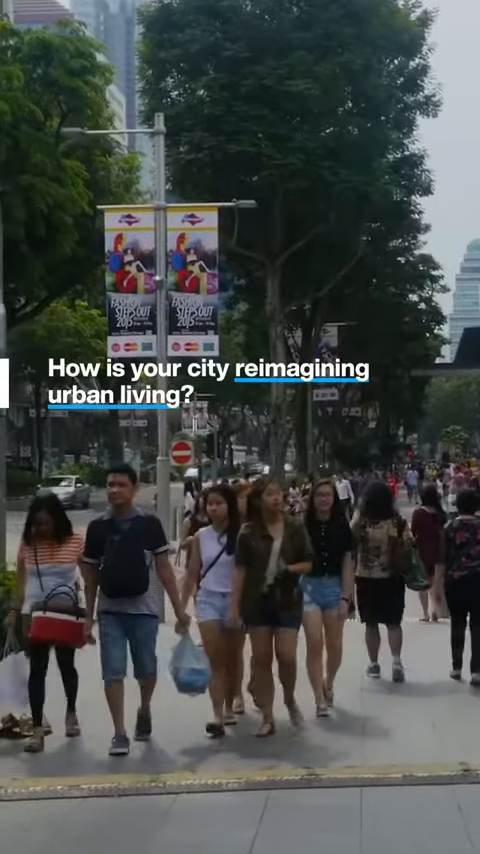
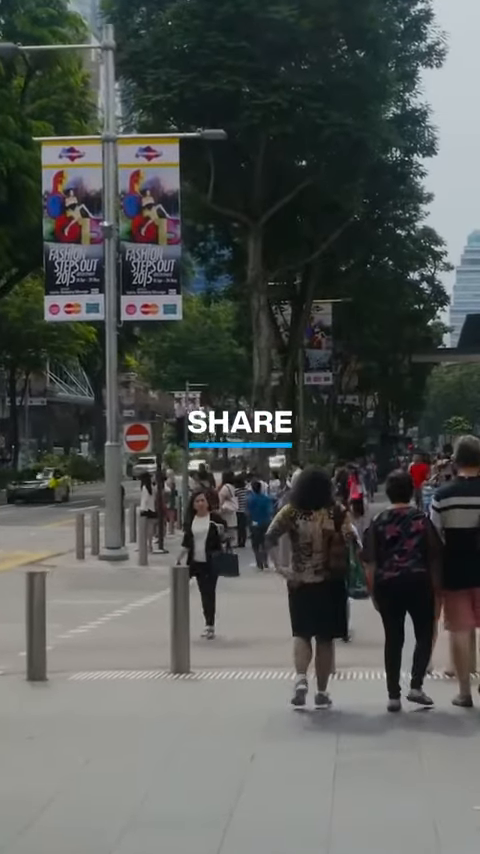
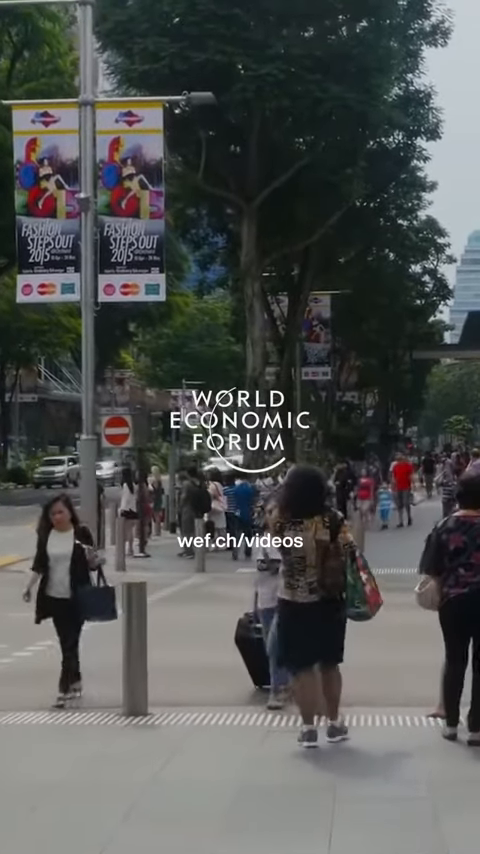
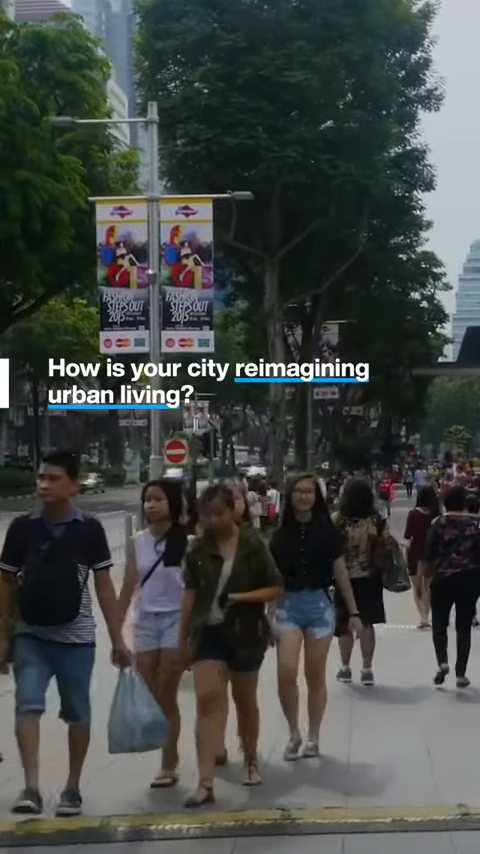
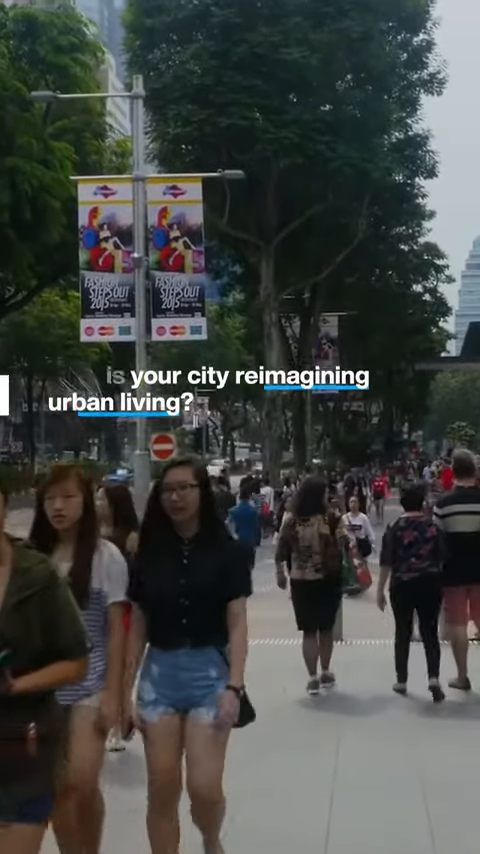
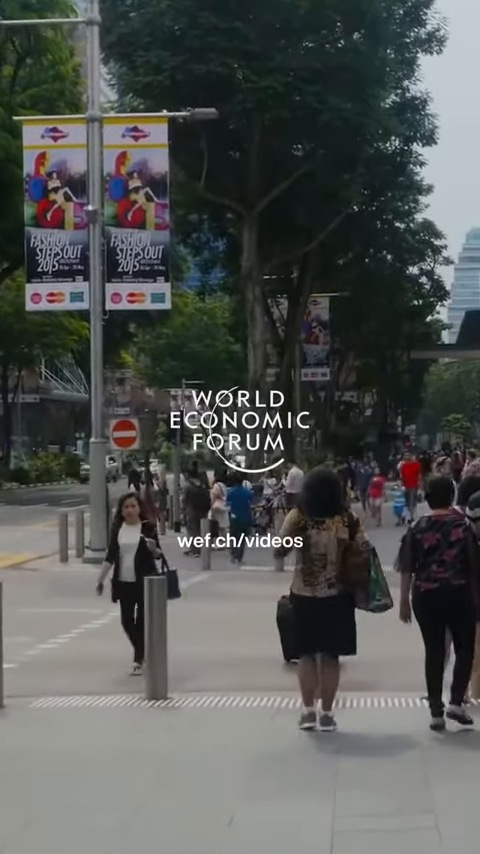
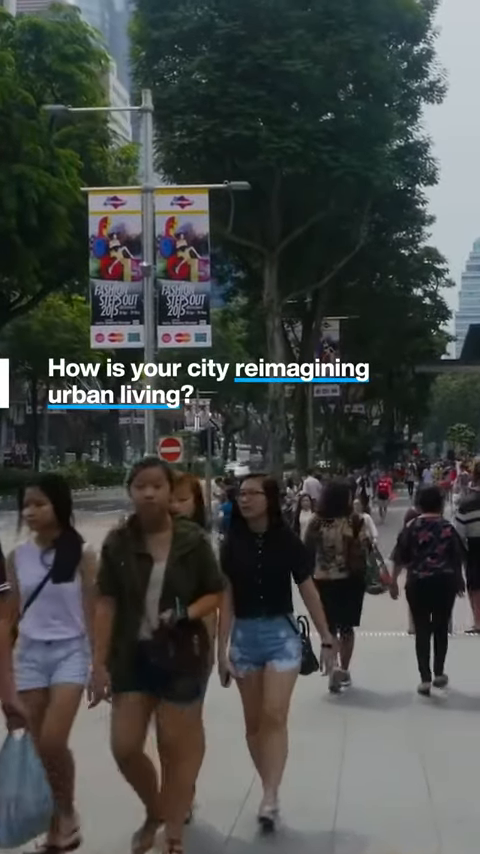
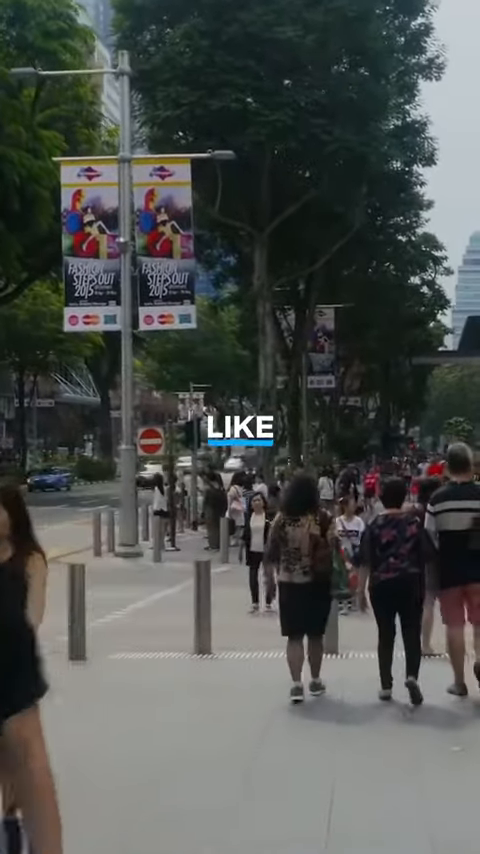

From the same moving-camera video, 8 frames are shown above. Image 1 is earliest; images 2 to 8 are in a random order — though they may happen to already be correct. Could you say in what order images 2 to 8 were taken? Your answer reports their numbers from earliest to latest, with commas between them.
4, 7, 5, 8, 2, 6, 3
